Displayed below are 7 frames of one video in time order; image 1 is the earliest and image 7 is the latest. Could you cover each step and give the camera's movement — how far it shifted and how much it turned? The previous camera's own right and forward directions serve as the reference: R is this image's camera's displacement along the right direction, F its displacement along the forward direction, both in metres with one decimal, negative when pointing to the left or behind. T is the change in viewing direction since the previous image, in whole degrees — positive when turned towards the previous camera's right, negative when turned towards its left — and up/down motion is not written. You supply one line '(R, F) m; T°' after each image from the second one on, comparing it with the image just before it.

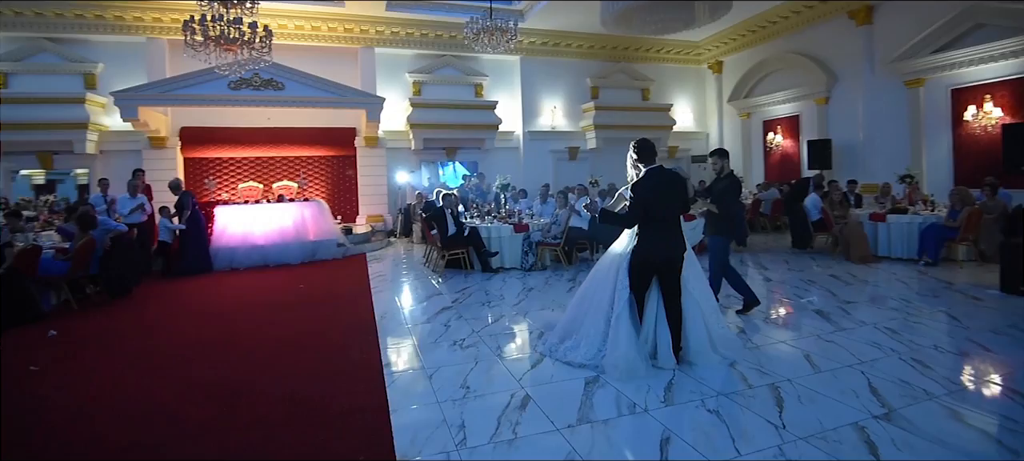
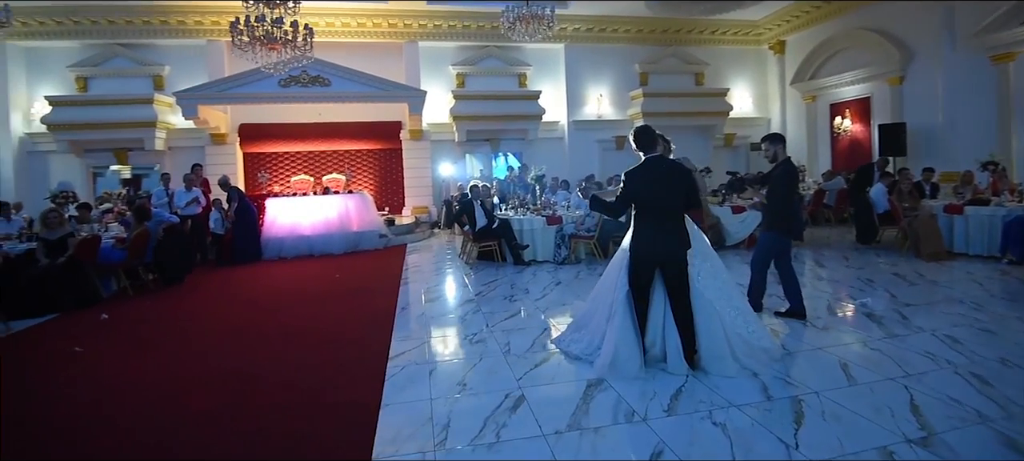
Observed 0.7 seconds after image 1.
(+0.4, +0.2) m; -7°
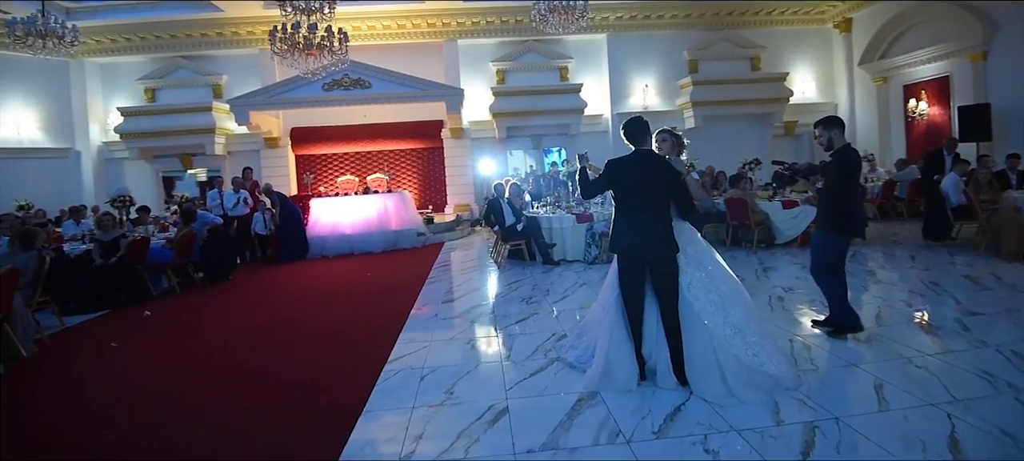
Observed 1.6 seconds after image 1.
(+0.5, +0.2) m; -7°
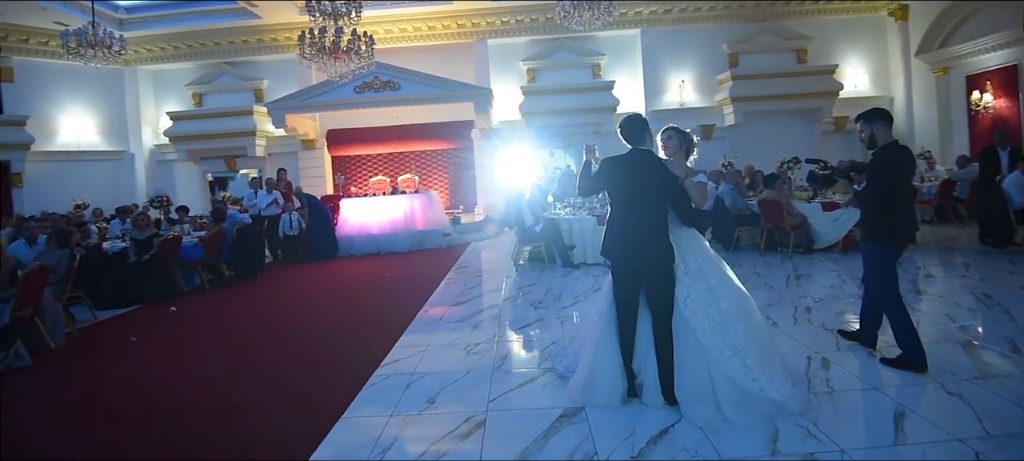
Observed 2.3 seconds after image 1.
(+0.4, +0.2) m; -5°
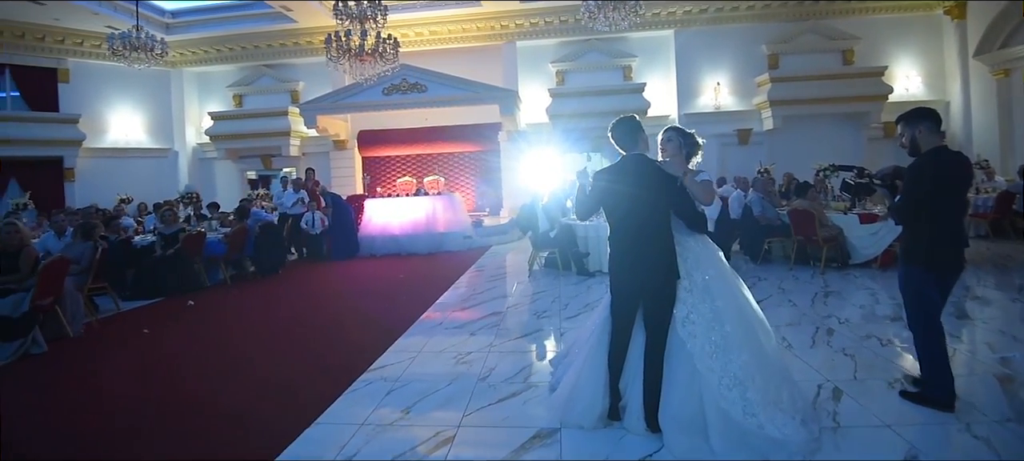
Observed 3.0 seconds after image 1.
(+0.4, +0.2) m; -5°
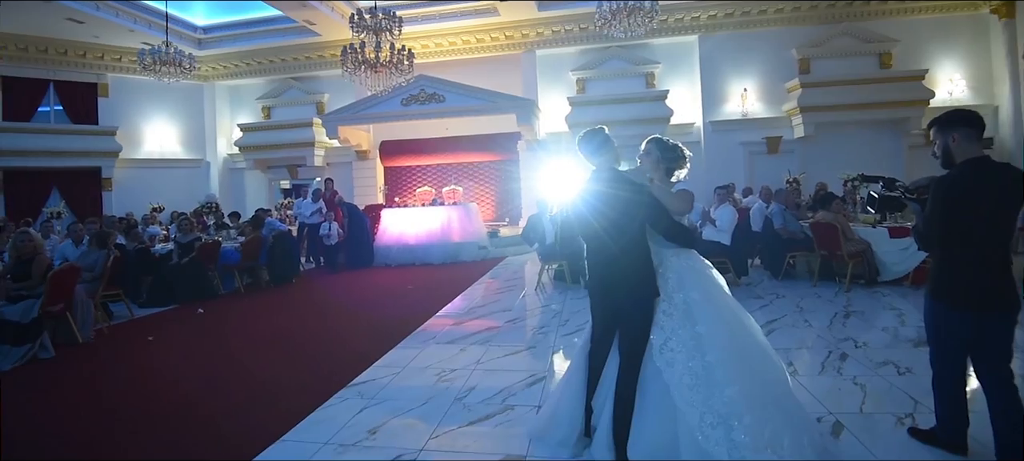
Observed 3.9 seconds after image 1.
(+0.4, +0.1) m; -4°
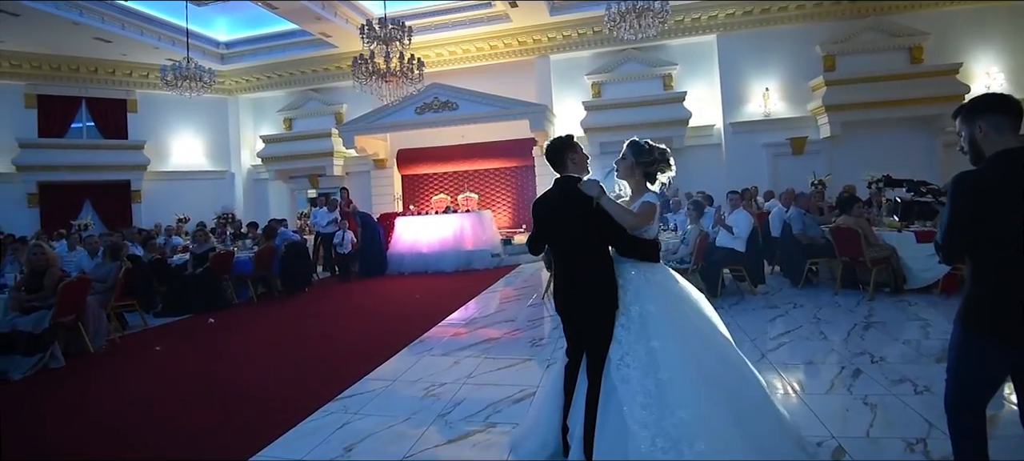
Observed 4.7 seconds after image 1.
(+0.3, +0.1) m; -3°
